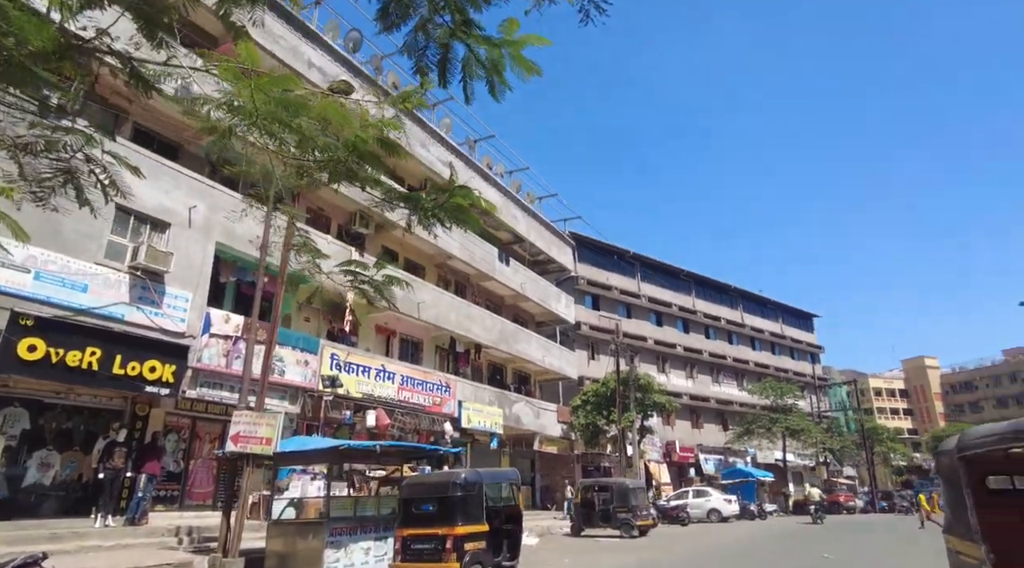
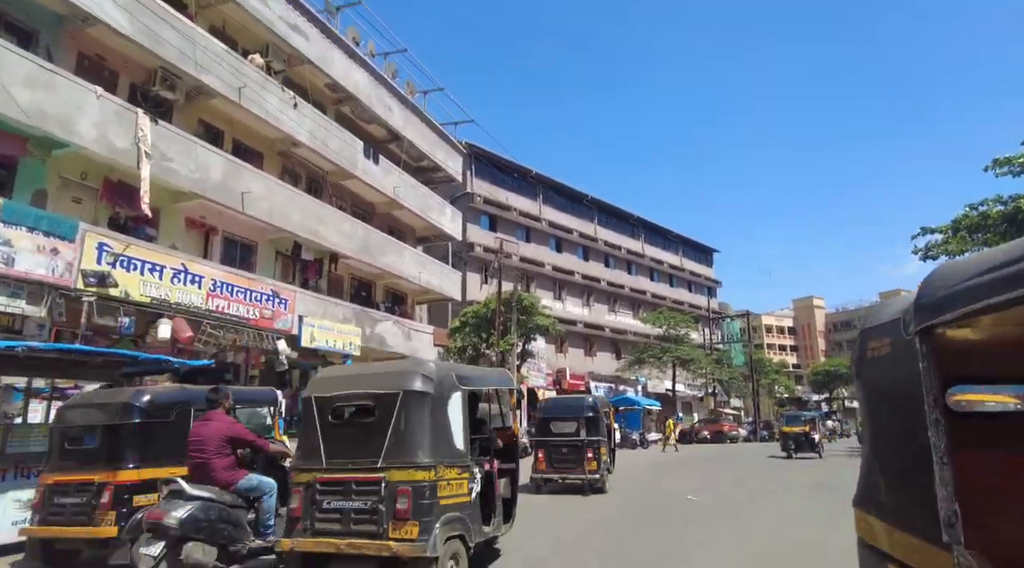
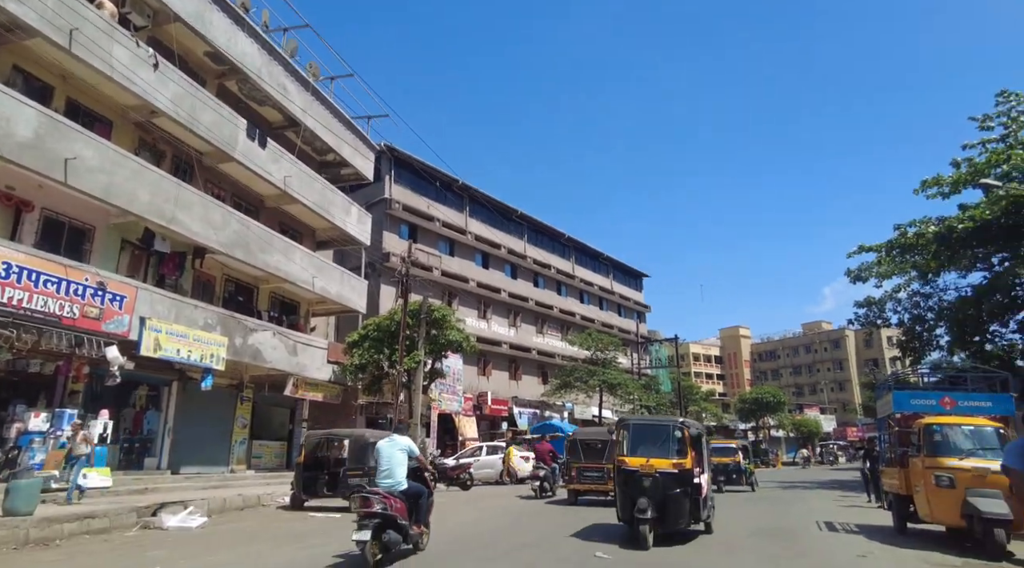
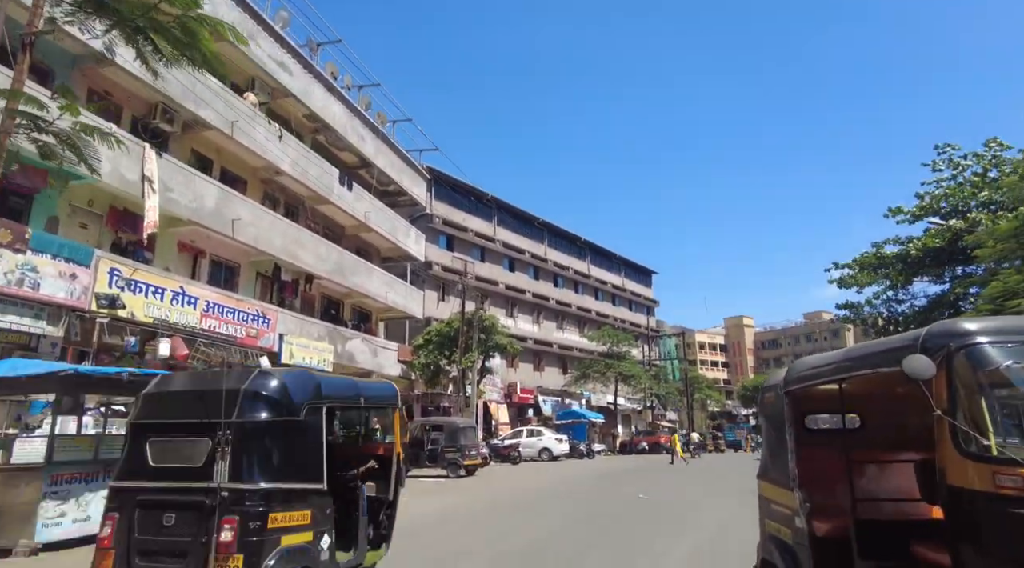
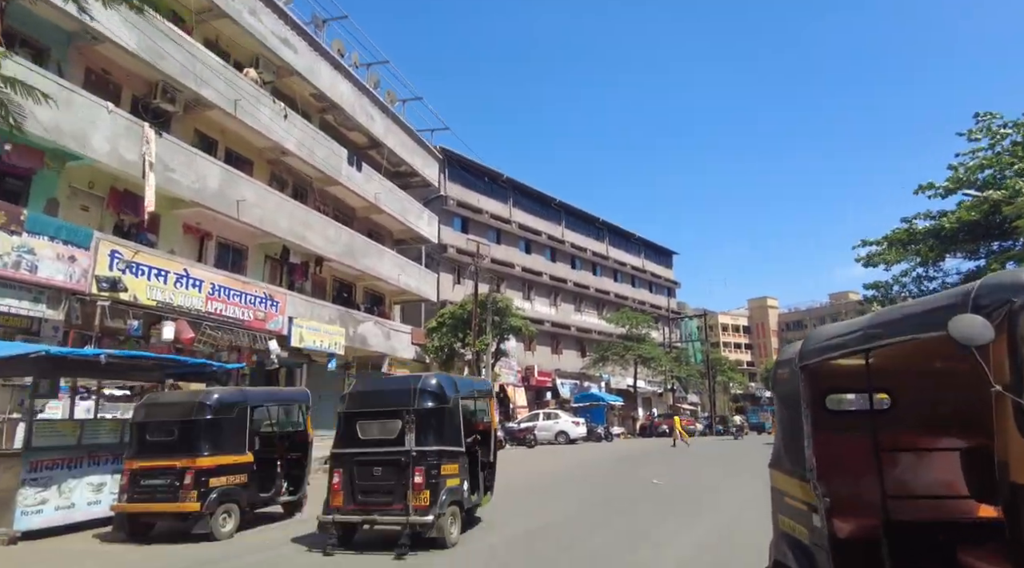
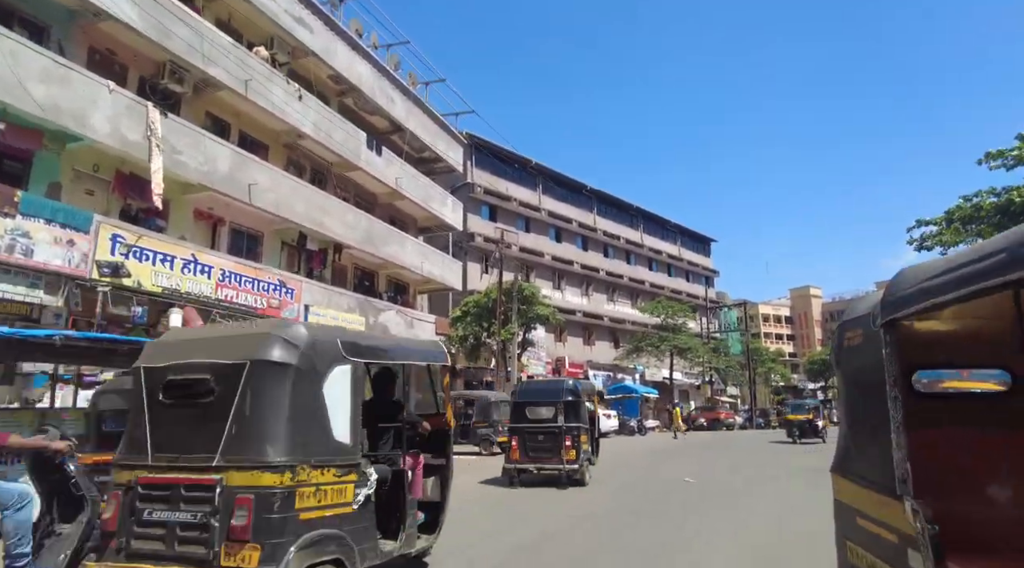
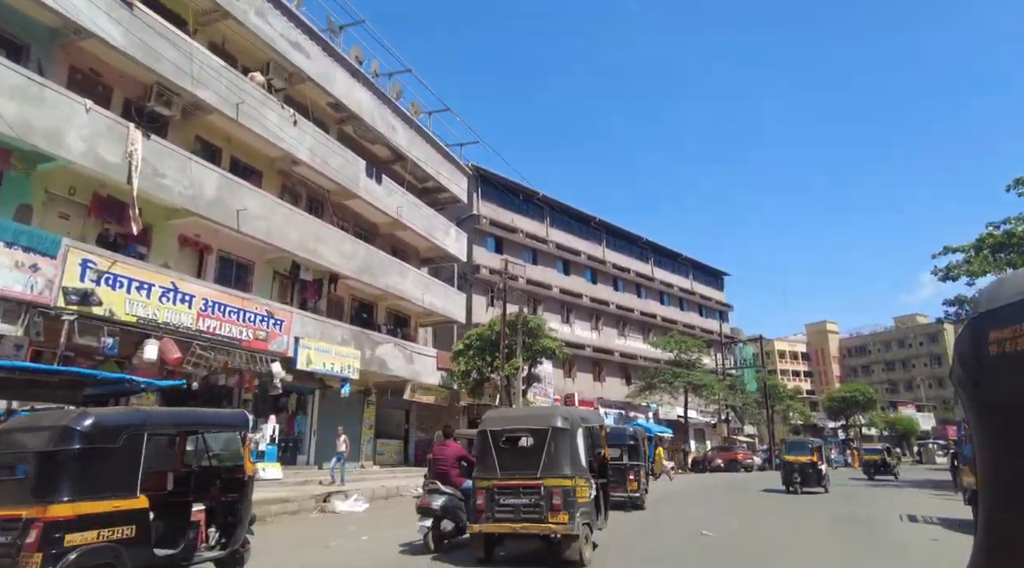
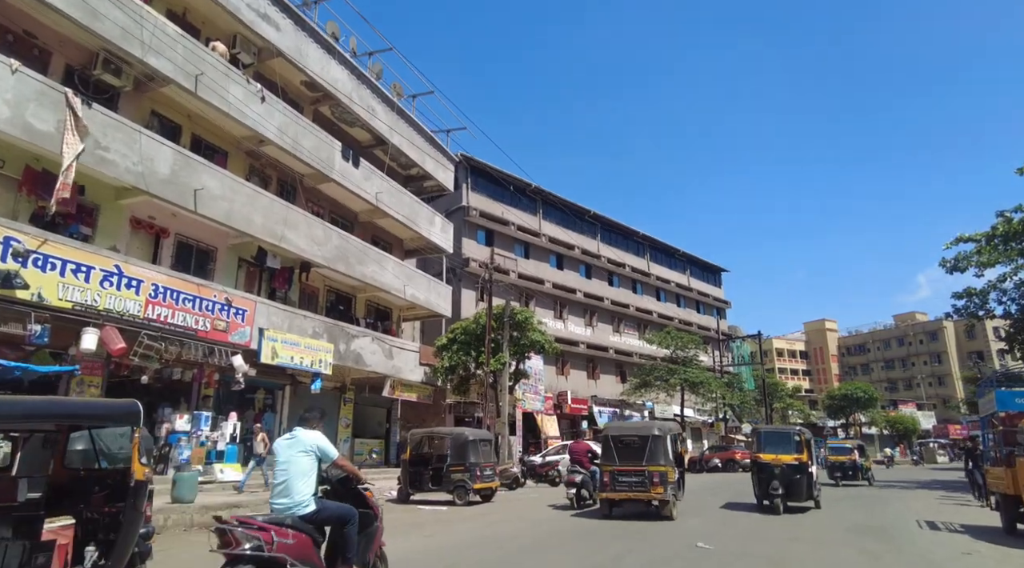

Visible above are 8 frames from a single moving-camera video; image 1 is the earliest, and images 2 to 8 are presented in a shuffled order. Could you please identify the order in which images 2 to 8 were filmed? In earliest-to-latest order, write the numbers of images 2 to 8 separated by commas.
4, 5, 6, 2, 7, 8, 3
